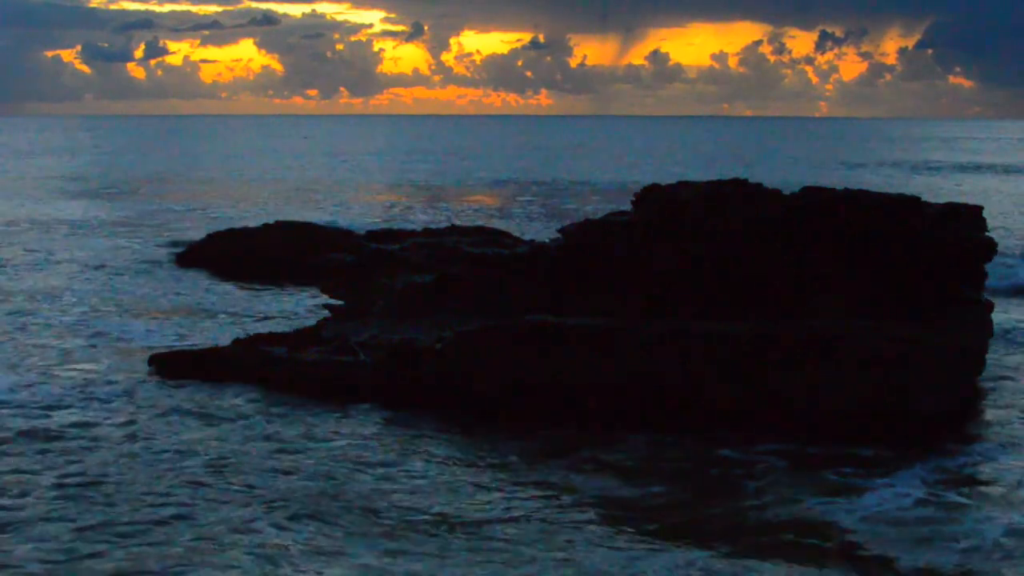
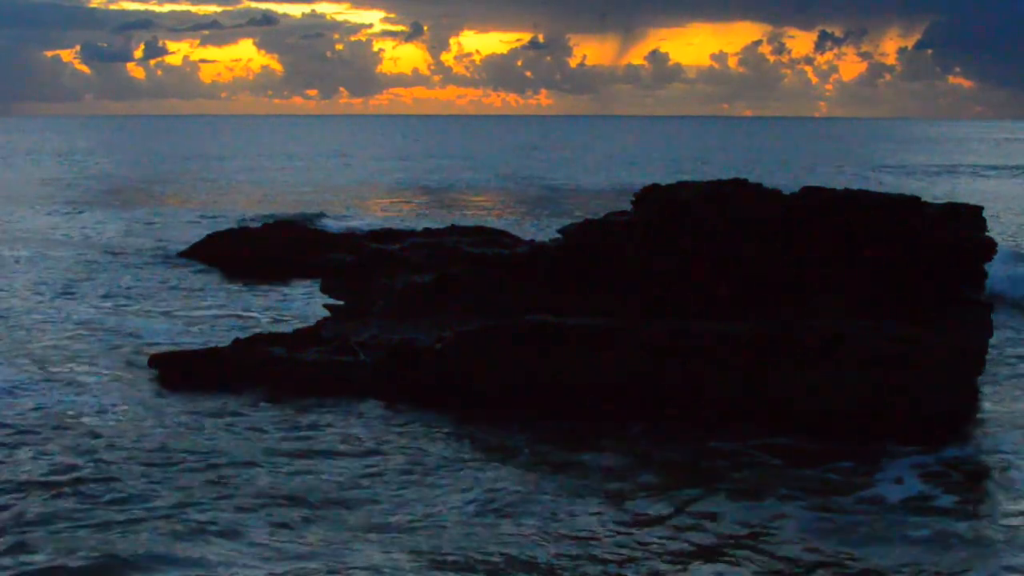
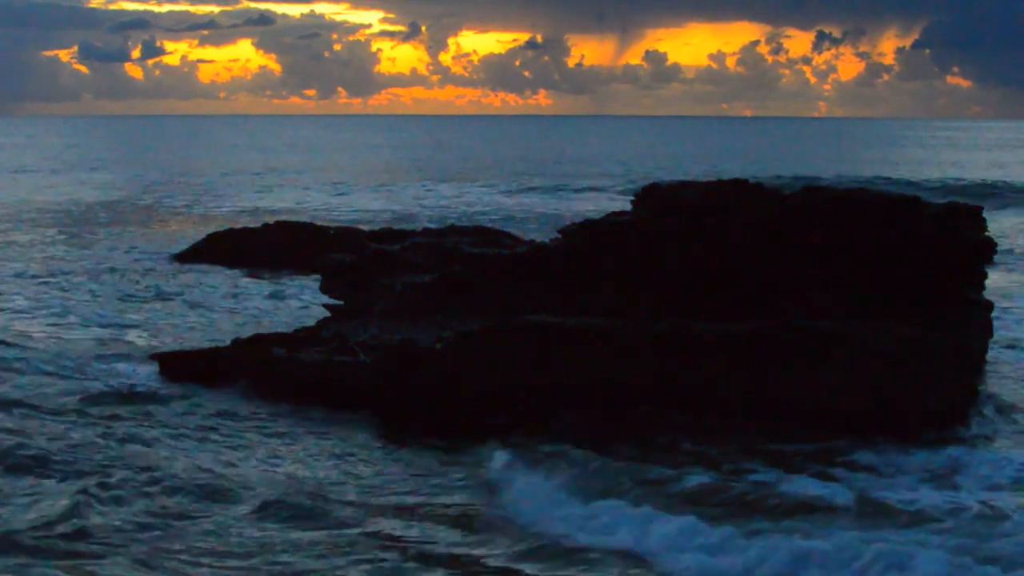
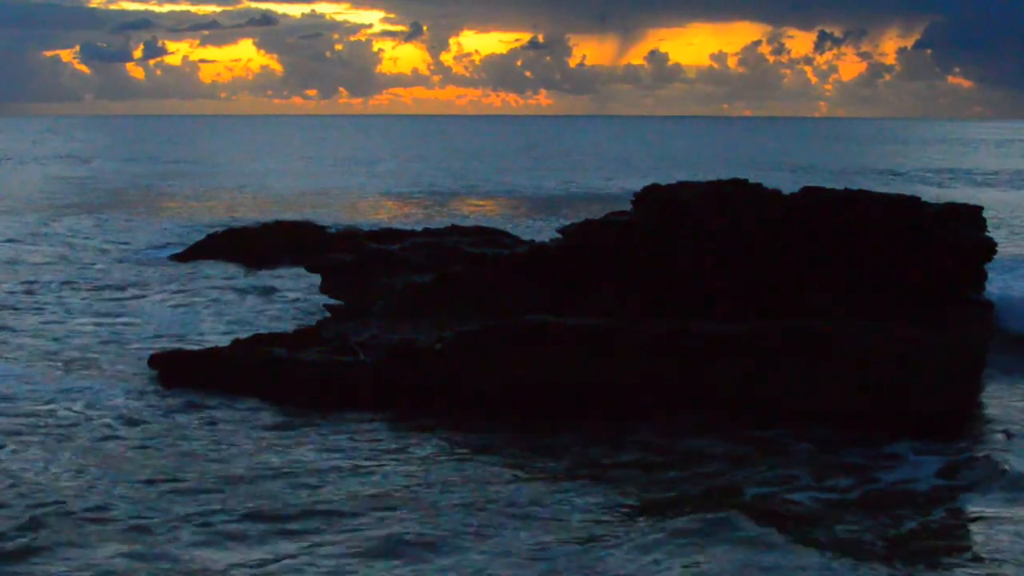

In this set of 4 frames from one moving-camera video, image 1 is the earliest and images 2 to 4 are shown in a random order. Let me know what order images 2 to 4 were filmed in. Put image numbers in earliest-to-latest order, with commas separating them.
2, 4, 3
